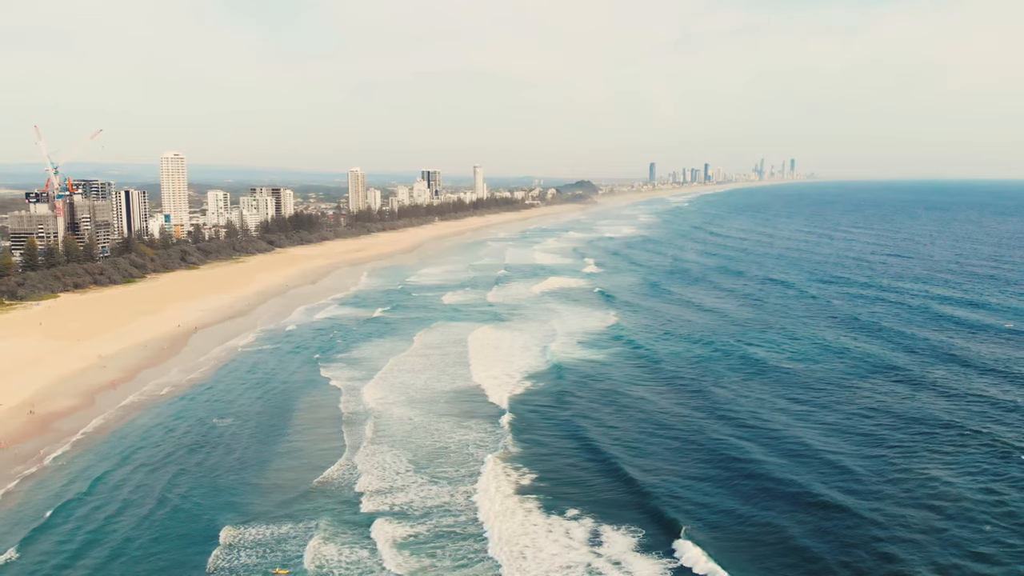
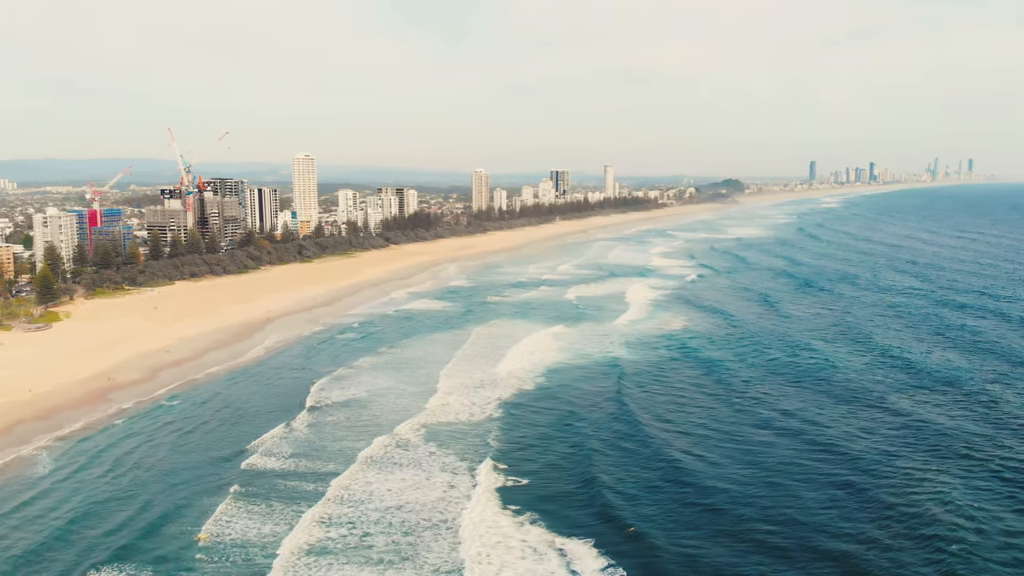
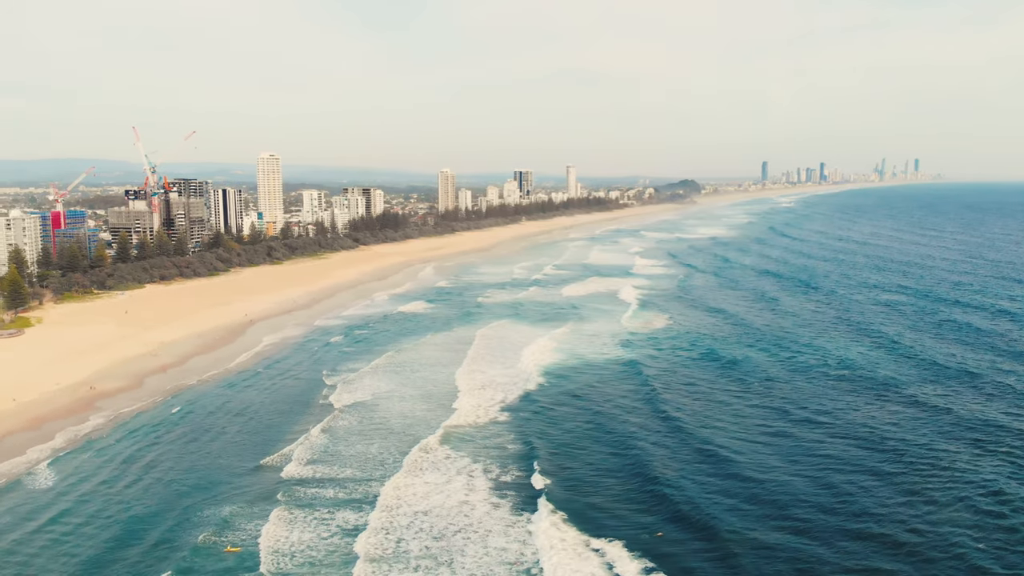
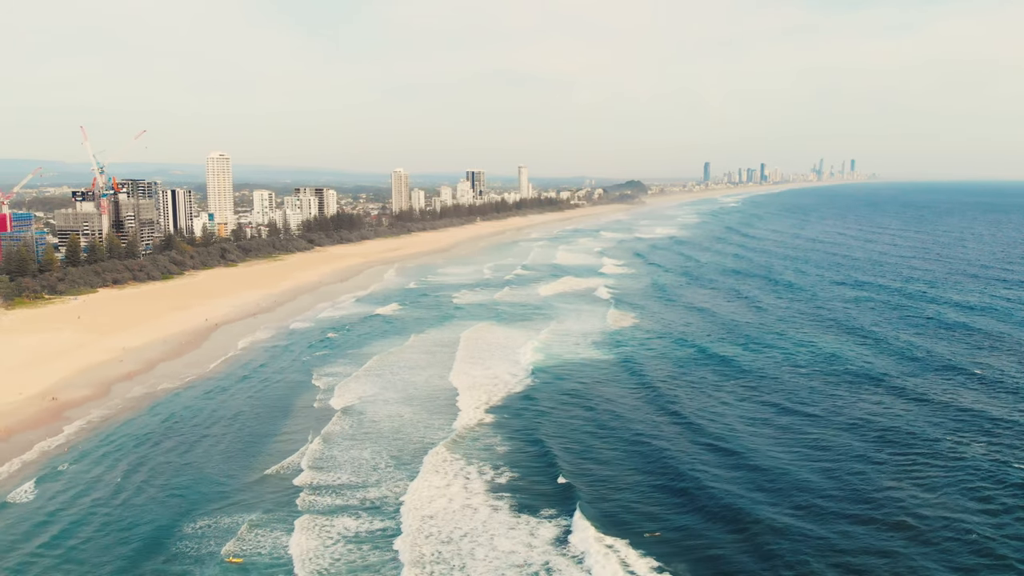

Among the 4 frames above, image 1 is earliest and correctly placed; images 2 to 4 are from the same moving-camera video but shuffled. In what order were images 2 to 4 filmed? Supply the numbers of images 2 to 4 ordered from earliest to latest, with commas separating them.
4, 3, 2
